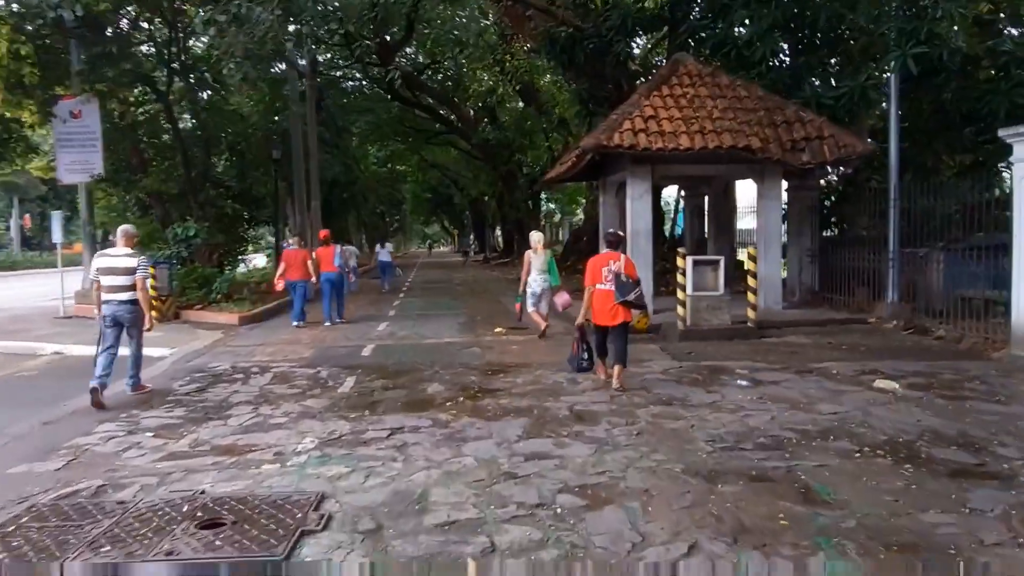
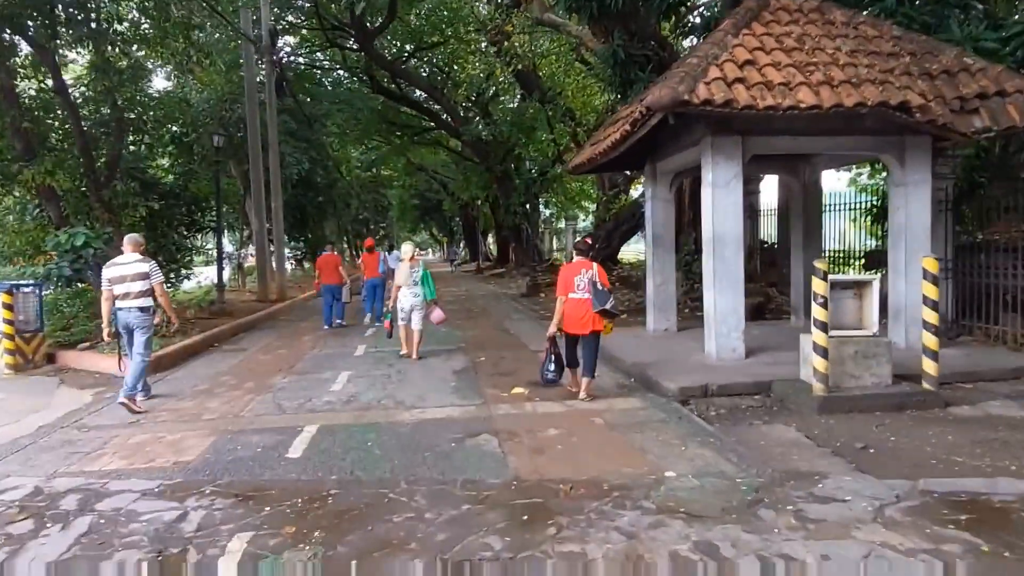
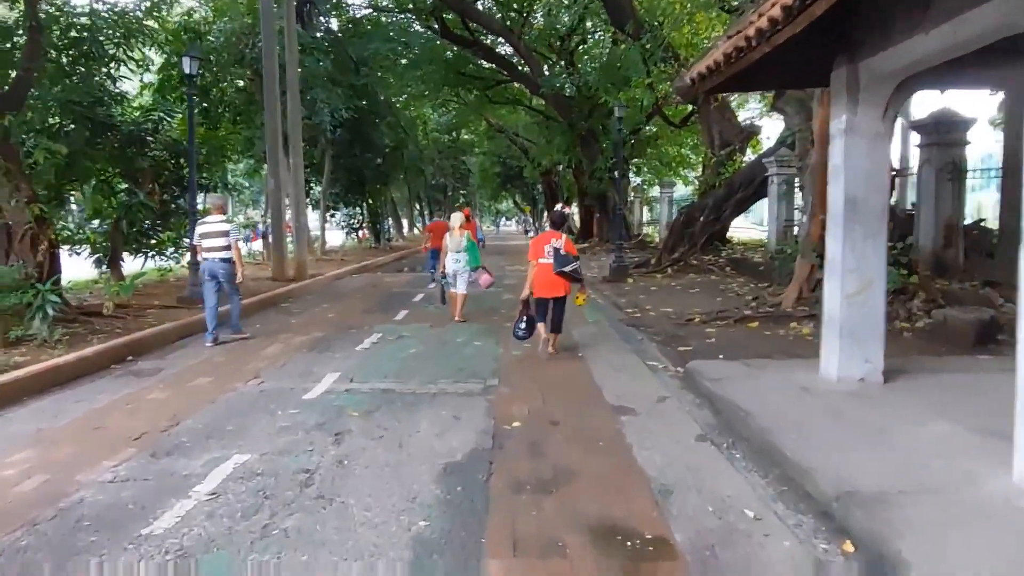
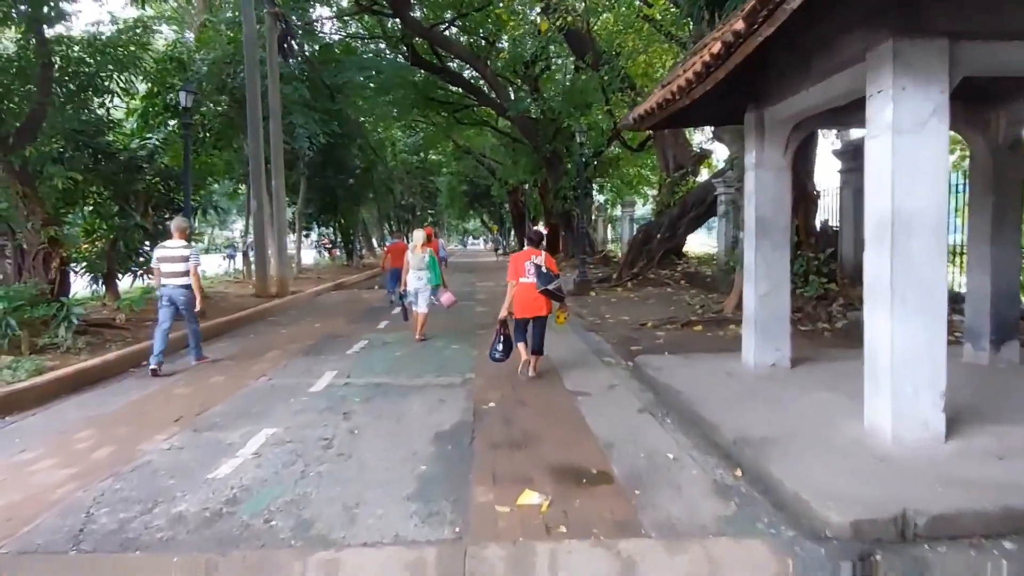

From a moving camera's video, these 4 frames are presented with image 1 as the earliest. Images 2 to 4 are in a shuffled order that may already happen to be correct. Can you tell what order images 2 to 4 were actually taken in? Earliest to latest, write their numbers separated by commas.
2, 4, 3
